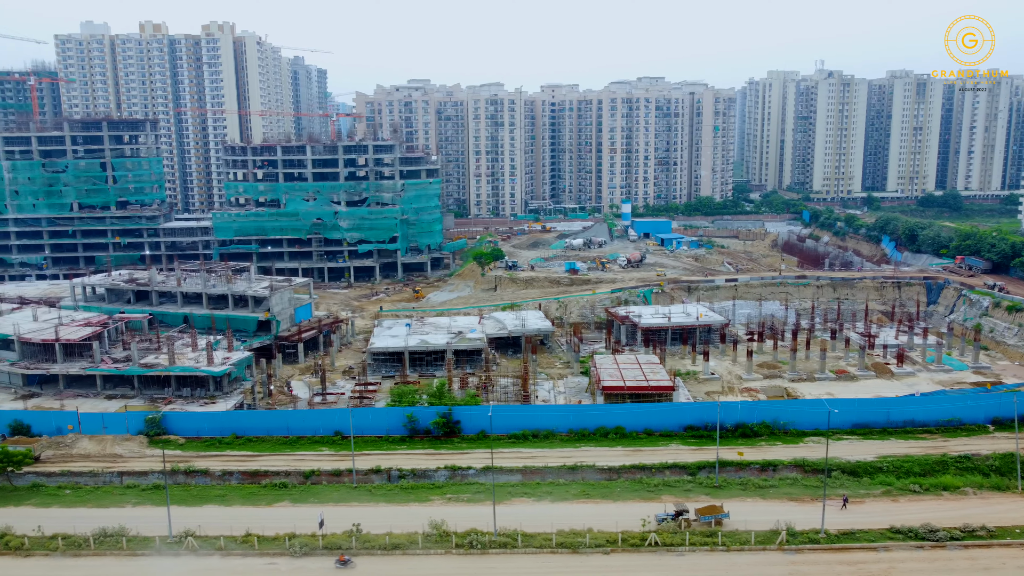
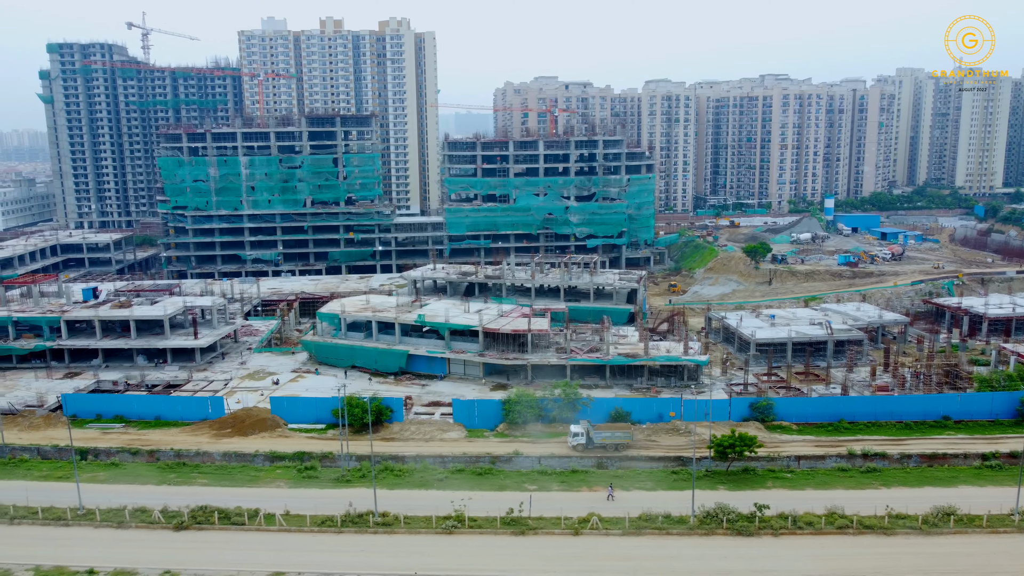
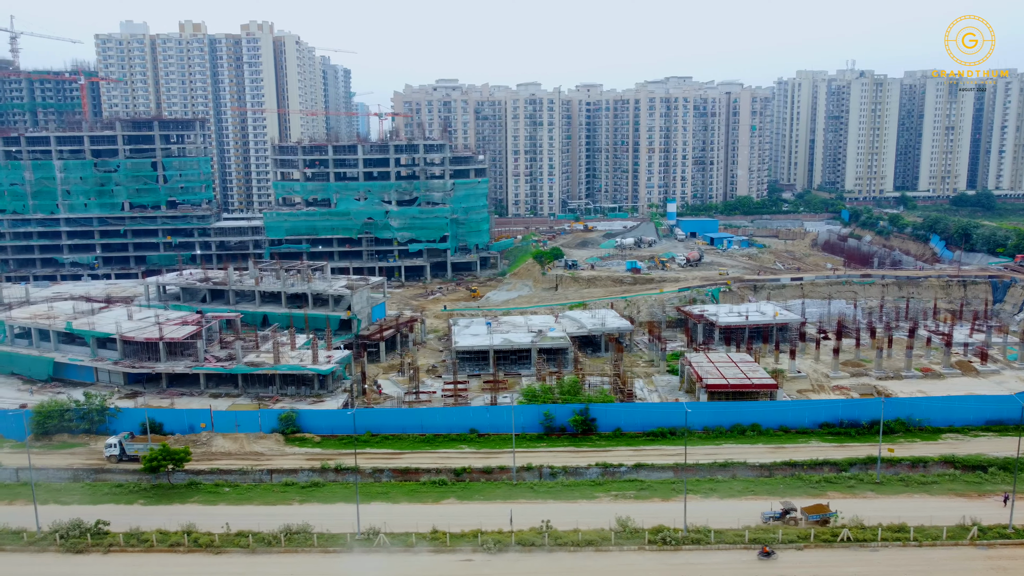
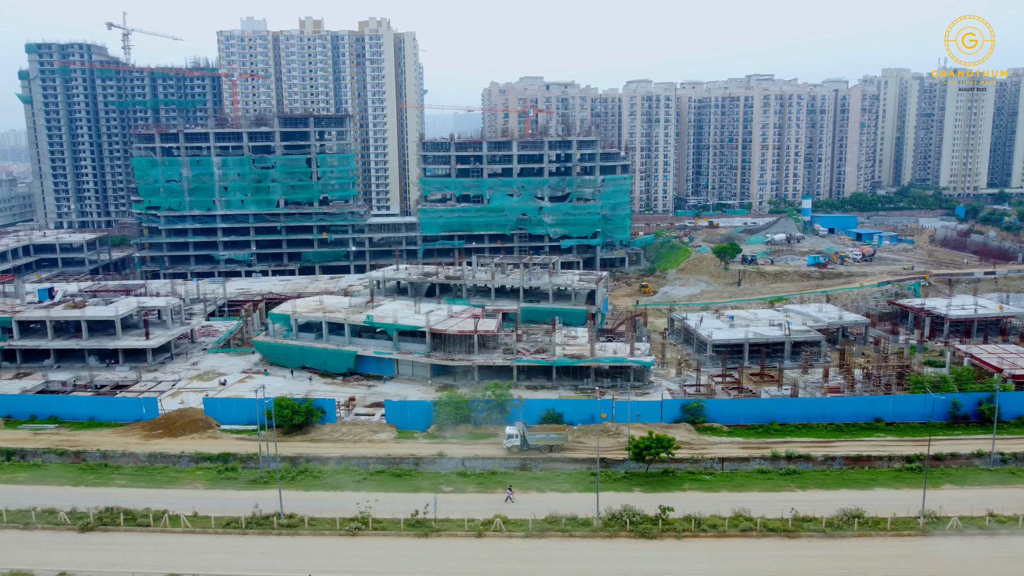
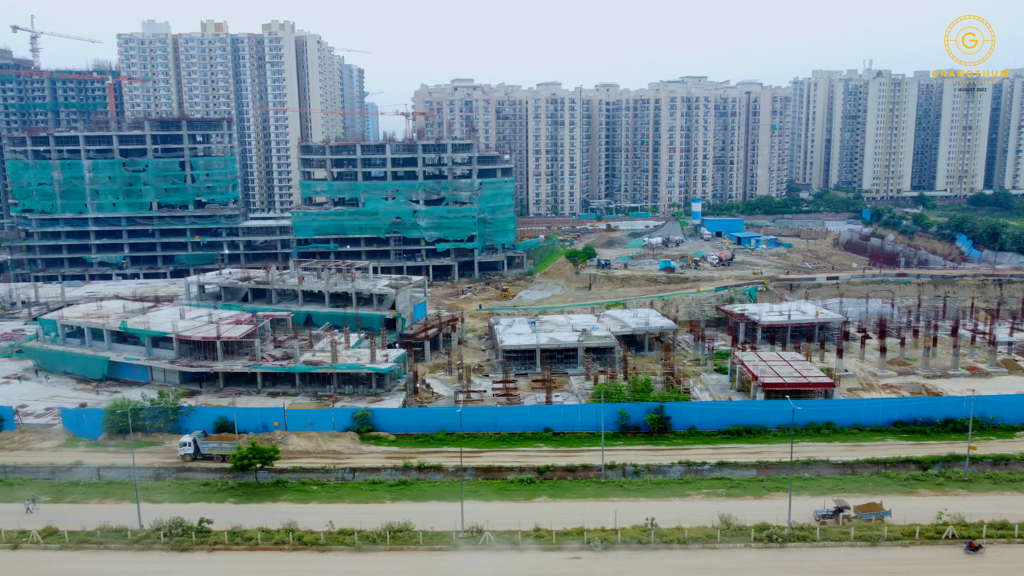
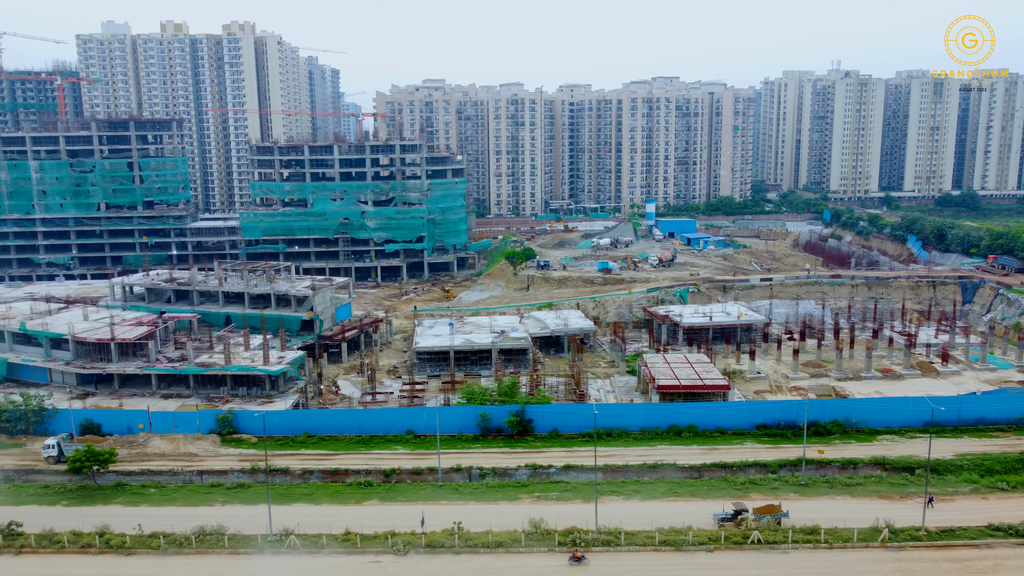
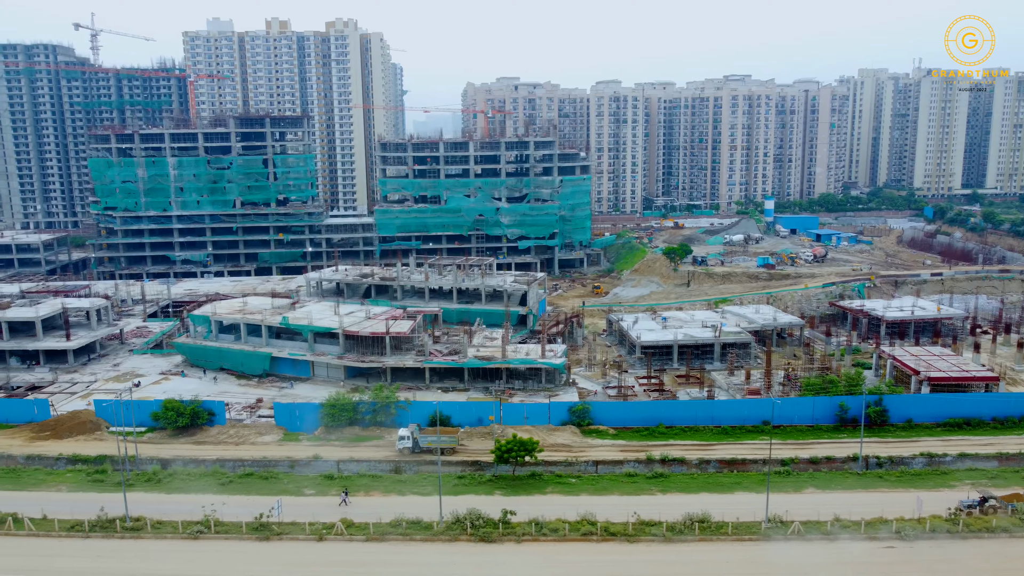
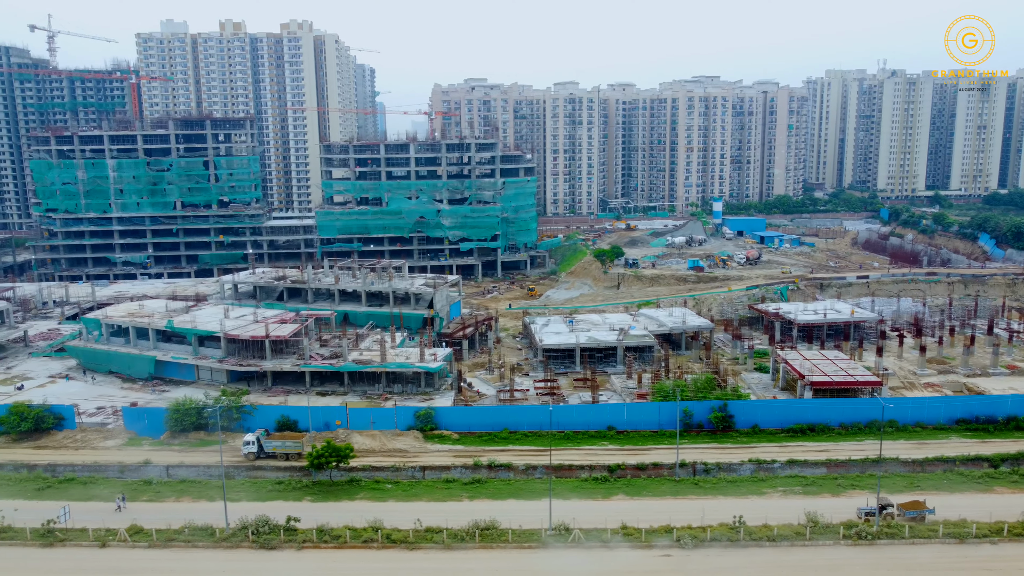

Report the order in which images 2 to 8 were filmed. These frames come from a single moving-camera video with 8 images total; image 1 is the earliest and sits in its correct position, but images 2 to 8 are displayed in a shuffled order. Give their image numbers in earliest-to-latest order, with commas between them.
6, 3, 5, 8, 7, 4, 2
